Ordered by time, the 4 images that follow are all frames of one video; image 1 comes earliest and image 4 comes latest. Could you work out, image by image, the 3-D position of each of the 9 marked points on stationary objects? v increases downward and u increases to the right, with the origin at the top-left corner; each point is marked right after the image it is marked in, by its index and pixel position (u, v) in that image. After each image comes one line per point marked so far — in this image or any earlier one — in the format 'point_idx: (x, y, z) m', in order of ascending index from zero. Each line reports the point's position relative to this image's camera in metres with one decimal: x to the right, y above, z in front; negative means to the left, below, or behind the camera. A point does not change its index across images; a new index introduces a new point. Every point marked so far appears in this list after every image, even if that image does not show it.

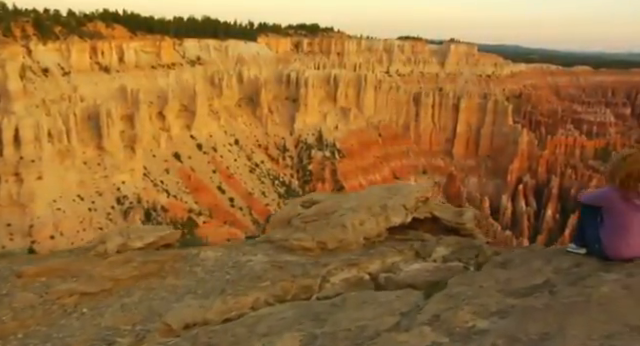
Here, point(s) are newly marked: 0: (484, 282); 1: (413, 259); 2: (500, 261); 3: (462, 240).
0: (+1.3, -0.8, +4.0) m
1: (+1.0, -0.9, +5.4) m
2: (+1.7, -0.8, +4.8) m
3: (+1.8, -0.8, +6.3) m
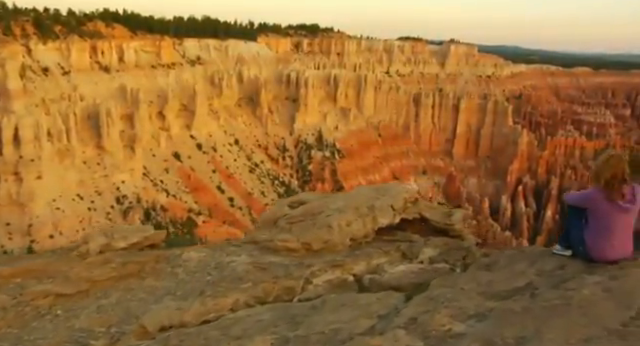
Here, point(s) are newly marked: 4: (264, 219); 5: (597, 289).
0: (+1.1, -0.9, +3.9) m
1: (+0.8, -0.9, +5.3) m
2: (+1.5, -0.8, +4.7) m
3: (+1.6, -0.8, +6.3) m
4: (-0.7, -0.6, +6.3) m
5: (+1.9, -0.8, +3.4) m
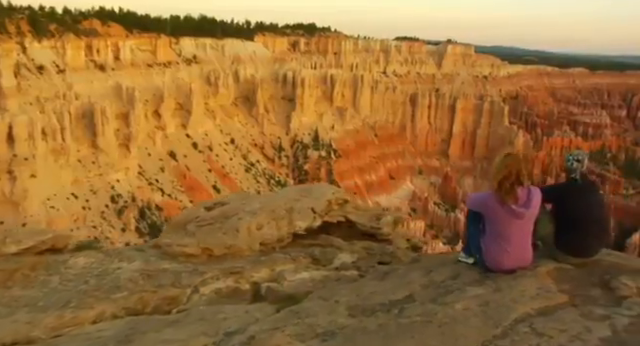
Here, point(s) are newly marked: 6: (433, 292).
0: (+0.2, -0.9, +3.6) m
1: (-0.1, -0.9, +5.0) m
2: (+0.6, -0.8, +4.4) m
3: (+0.6, -0.8, +6.0) m
4: (-1.7, -0.6, +5.9) m
5: (+0.9, -0.8, +3.1) m
6: (+0.8, -0.8, +3.5) m
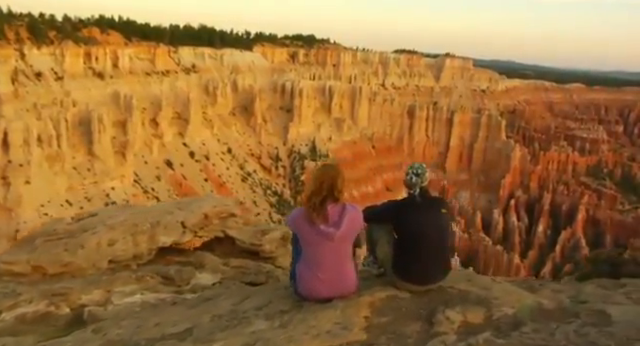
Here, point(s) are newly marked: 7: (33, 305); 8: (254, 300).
0: (-1.2, -0.9, +3.0) m
1: (-1.5, -1.0, +4.5) m
2: (-0.8, -0.9, +3.9) m
3: (-0.7, -1.0, +5.4) m
4: (-3.0, -0.7, +5.4) m
5: (-0.4, -0.9, +2.6) m
6: (-0.6, -0.9, +2.9) m
7: (-2.2, -1.0, +4.0) m
8: (-0.4, -0.8, +3.5) m
